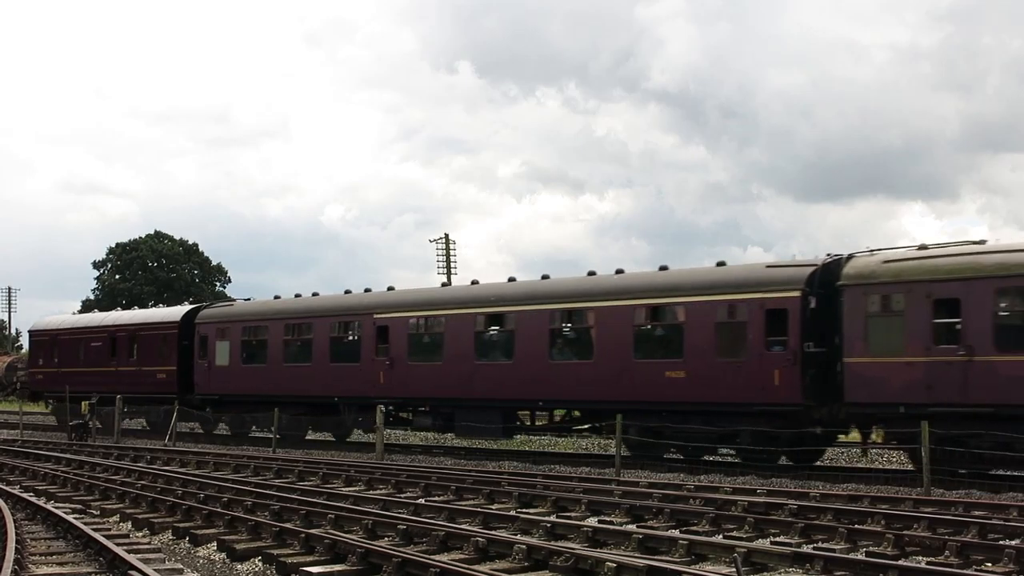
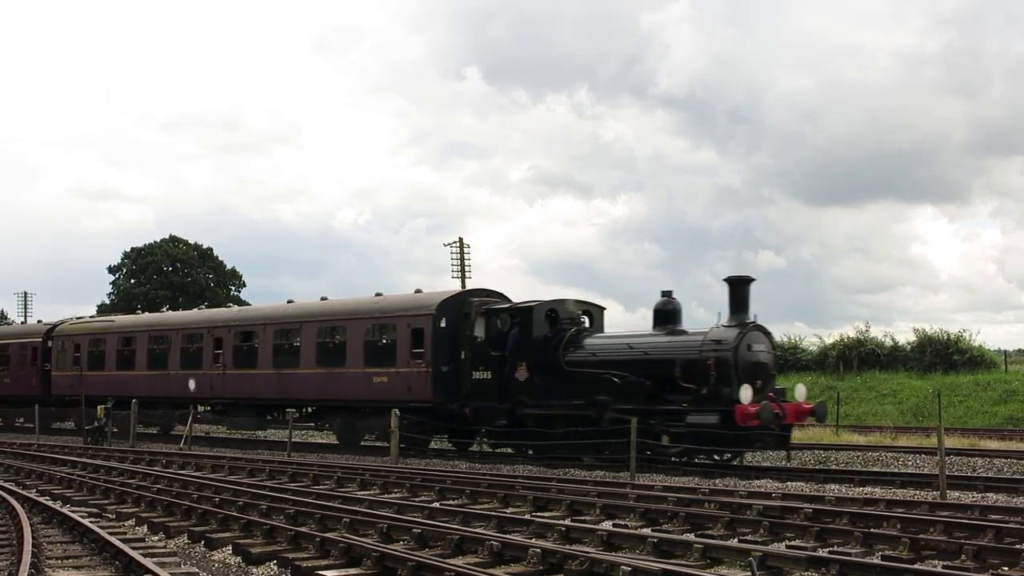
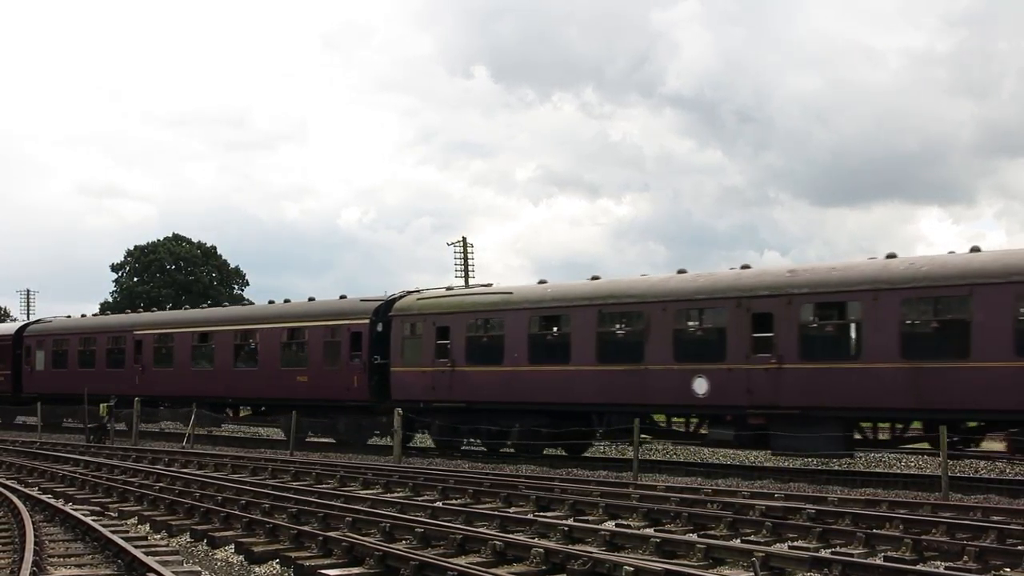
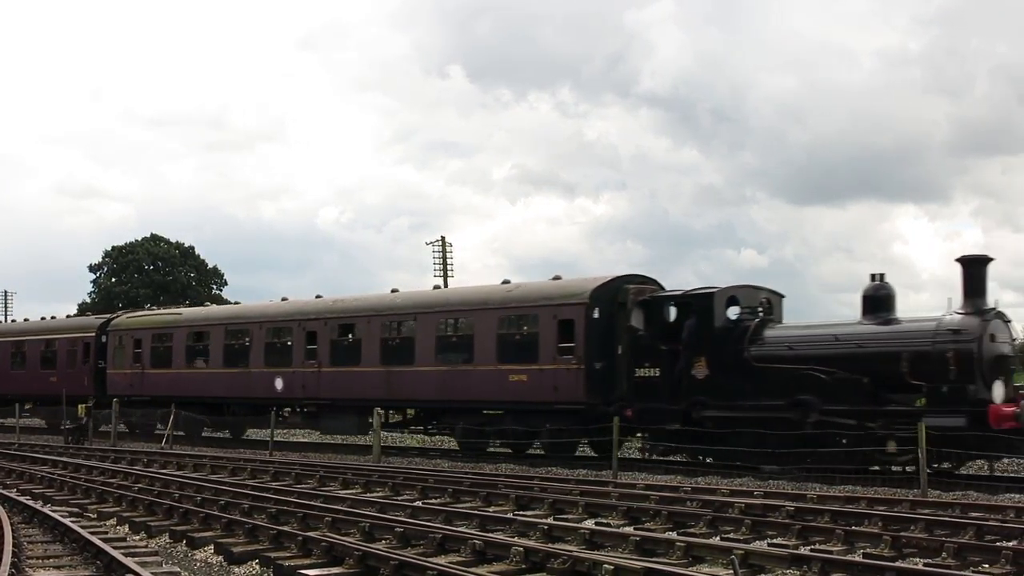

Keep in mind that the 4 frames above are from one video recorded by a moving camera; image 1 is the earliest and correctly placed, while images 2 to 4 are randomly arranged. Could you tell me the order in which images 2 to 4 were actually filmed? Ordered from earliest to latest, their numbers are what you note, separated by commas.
3, 4, 2
